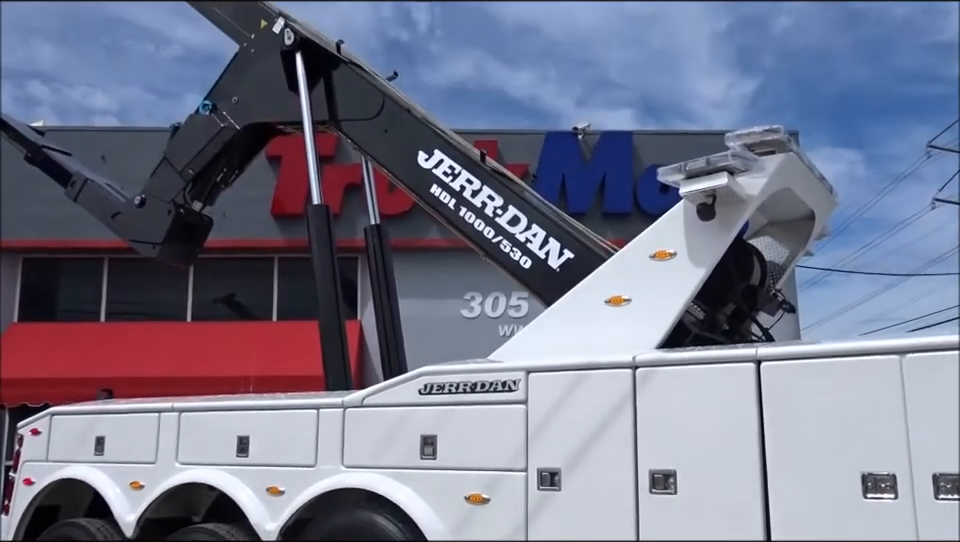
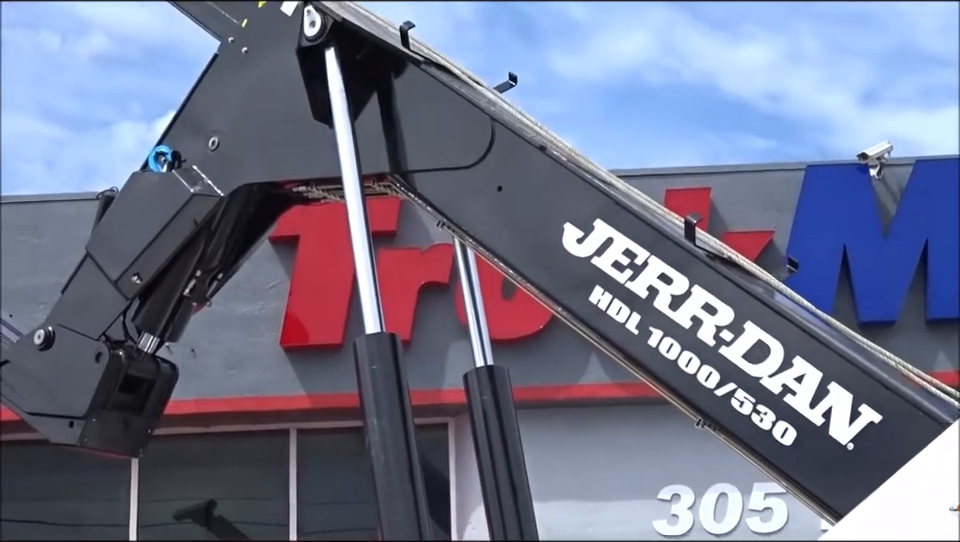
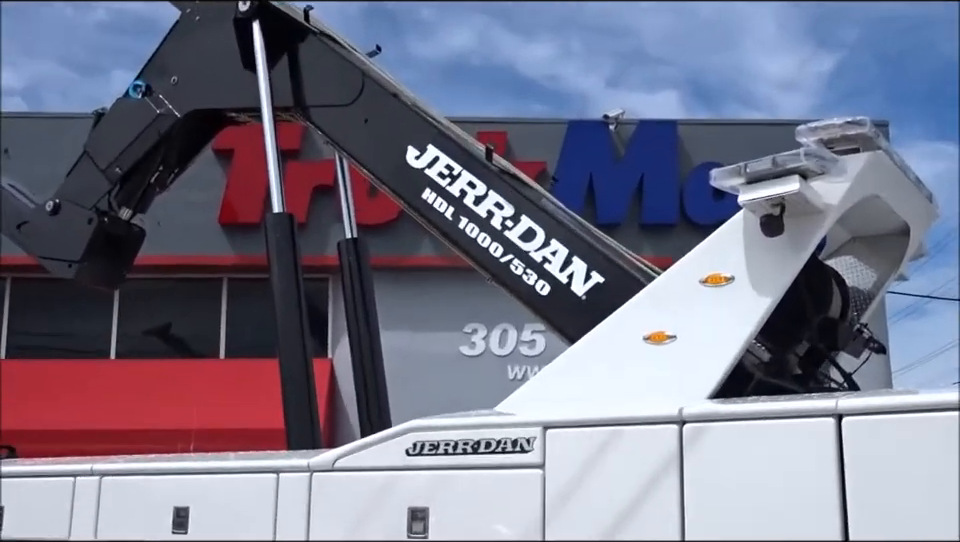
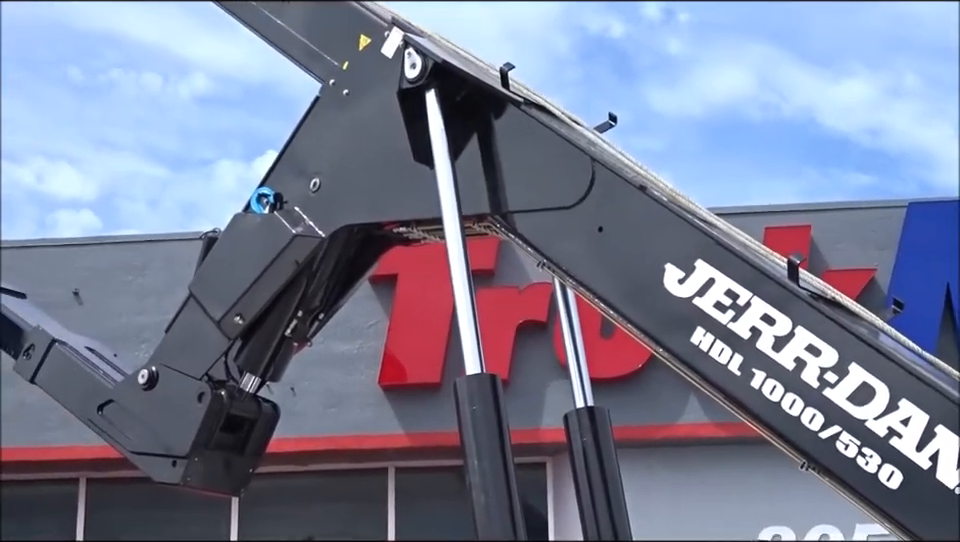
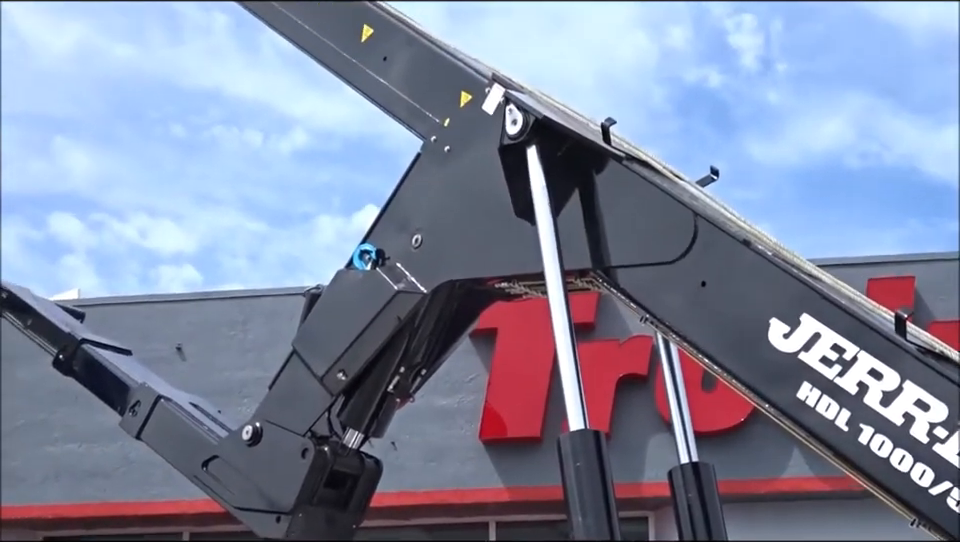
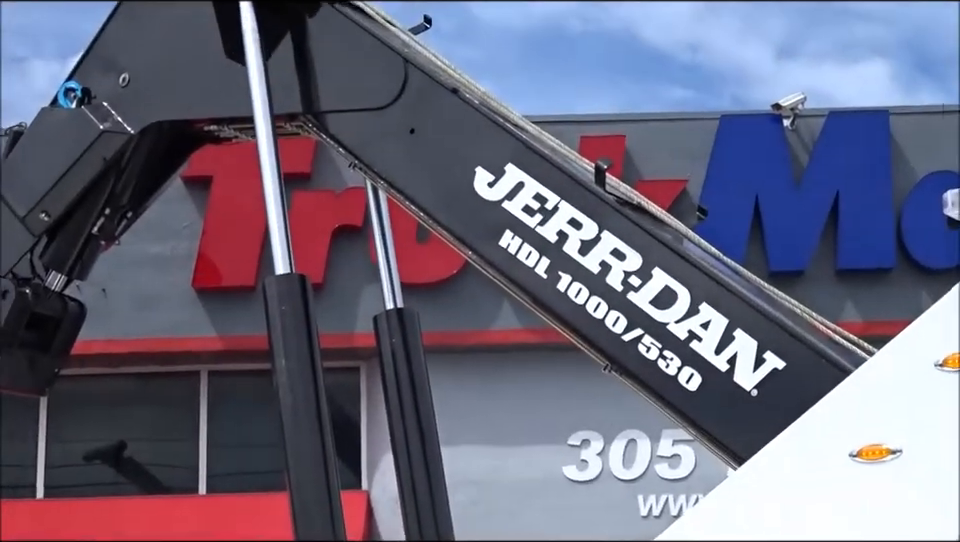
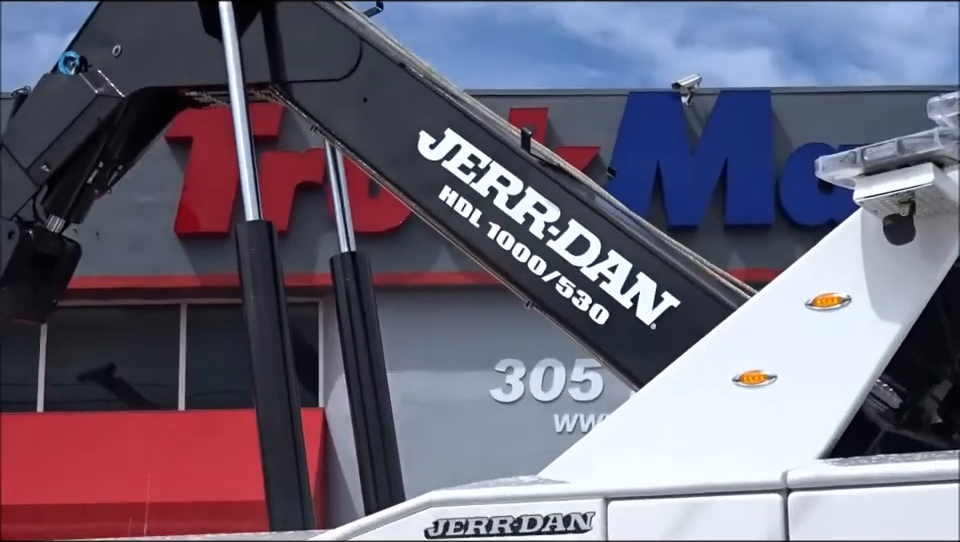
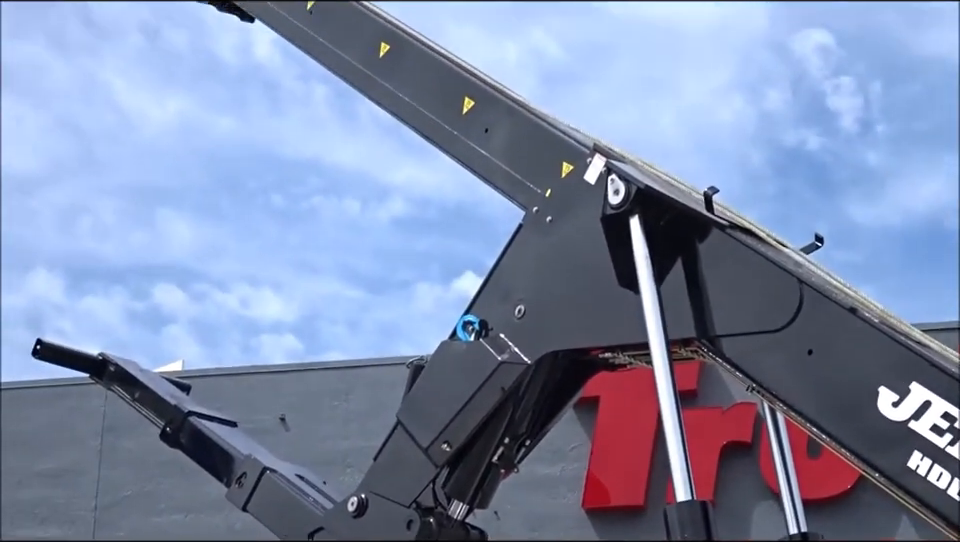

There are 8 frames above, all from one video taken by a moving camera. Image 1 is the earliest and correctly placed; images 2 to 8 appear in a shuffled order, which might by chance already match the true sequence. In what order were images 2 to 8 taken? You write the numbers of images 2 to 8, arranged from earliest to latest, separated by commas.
3, 7, 6, 2, 4, 5, 8
